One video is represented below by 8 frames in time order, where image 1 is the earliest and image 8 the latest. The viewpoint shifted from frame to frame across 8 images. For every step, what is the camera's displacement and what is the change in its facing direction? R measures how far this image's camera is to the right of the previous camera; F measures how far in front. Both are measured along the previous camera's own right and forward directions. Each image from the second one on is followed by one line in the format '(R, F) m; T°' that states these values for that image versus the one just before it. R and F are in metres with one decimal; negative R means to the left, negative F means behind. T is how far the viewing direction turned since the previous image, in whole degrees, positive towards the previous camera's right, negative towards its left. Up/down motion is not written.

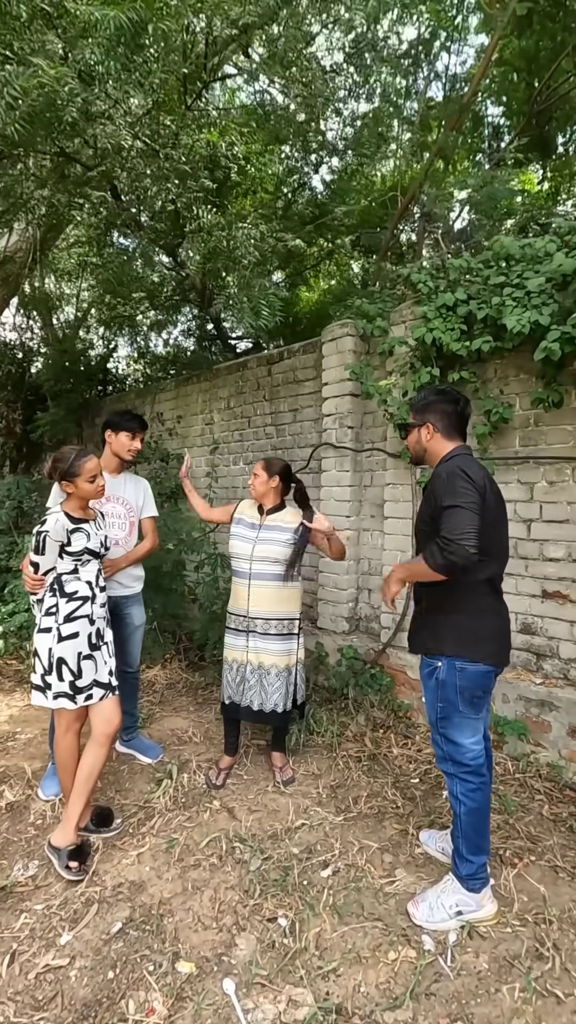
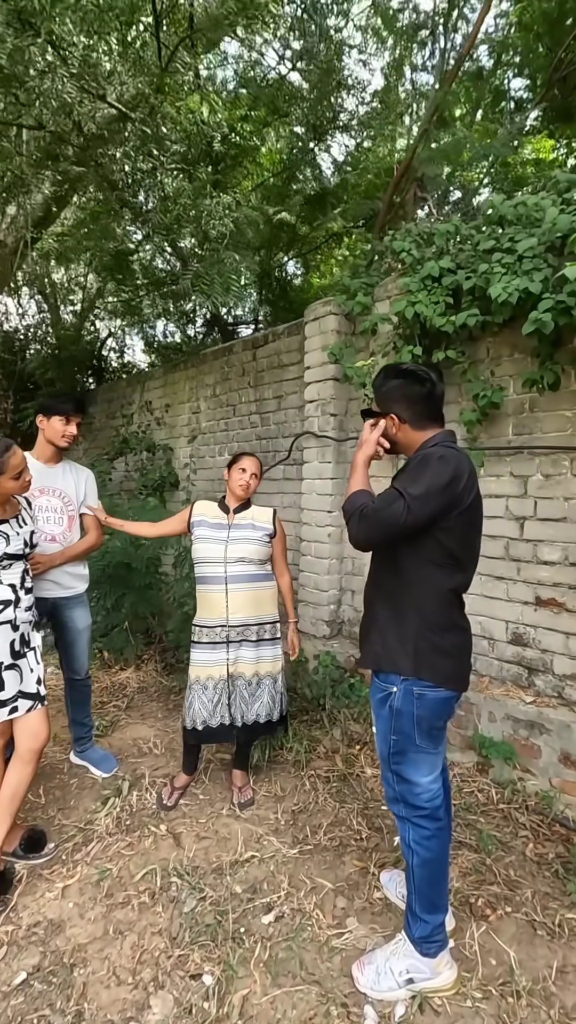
(+0.3, +0.3) m; -2°
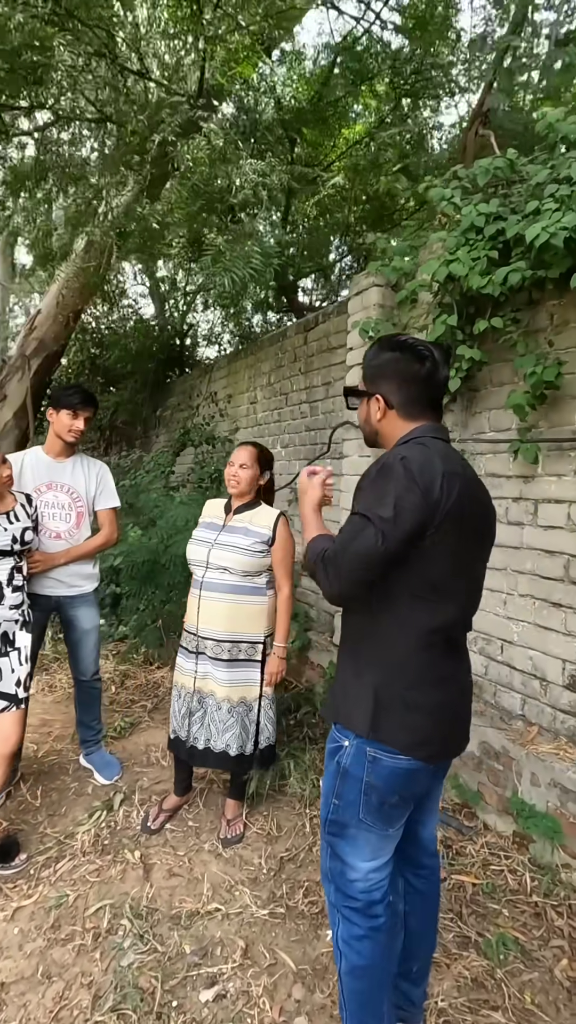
(+0.5, +0.4) m; -12°
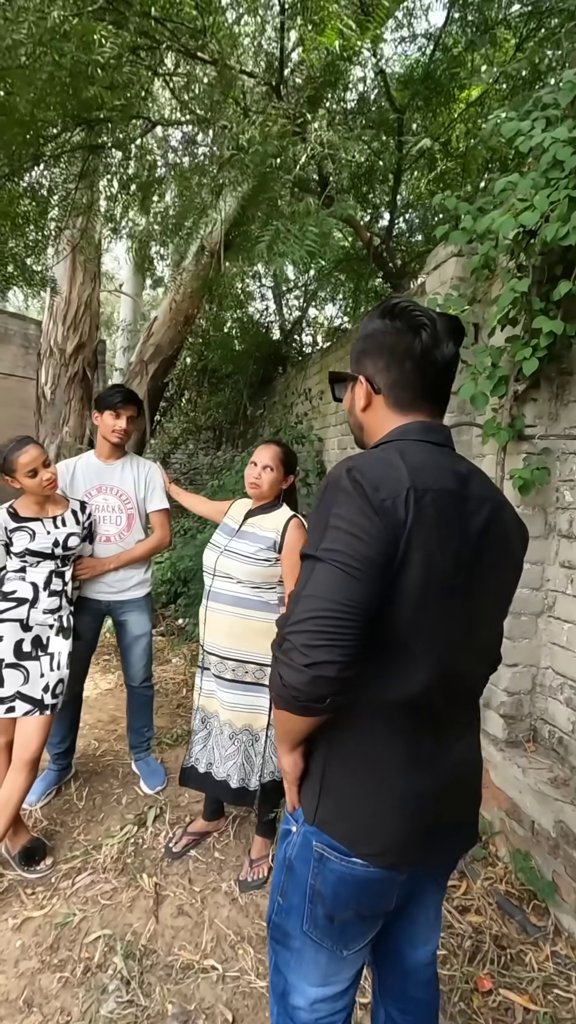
(+0.4, +0.3) m; -14°
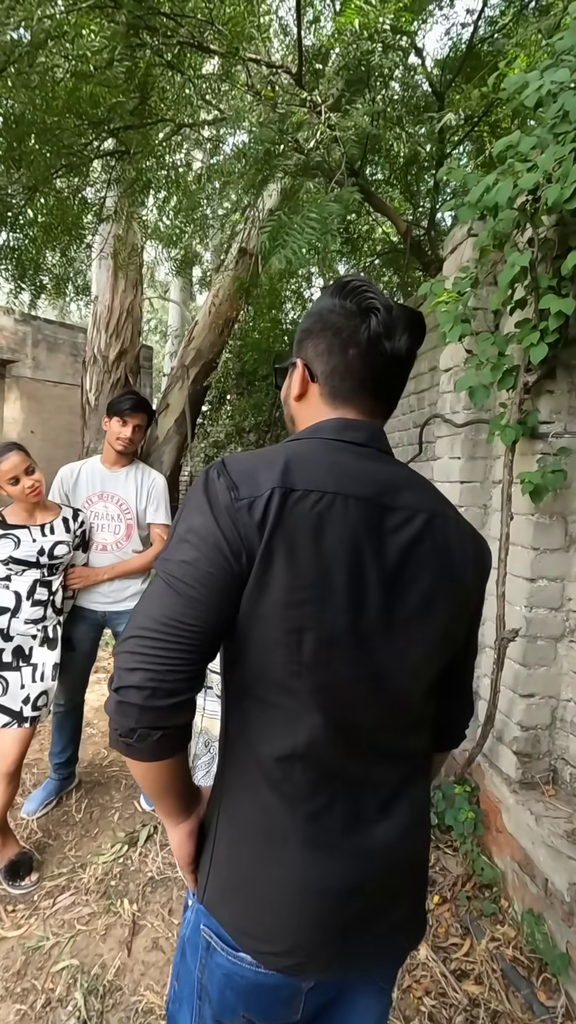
(+0.3, +0.2) m; -7°
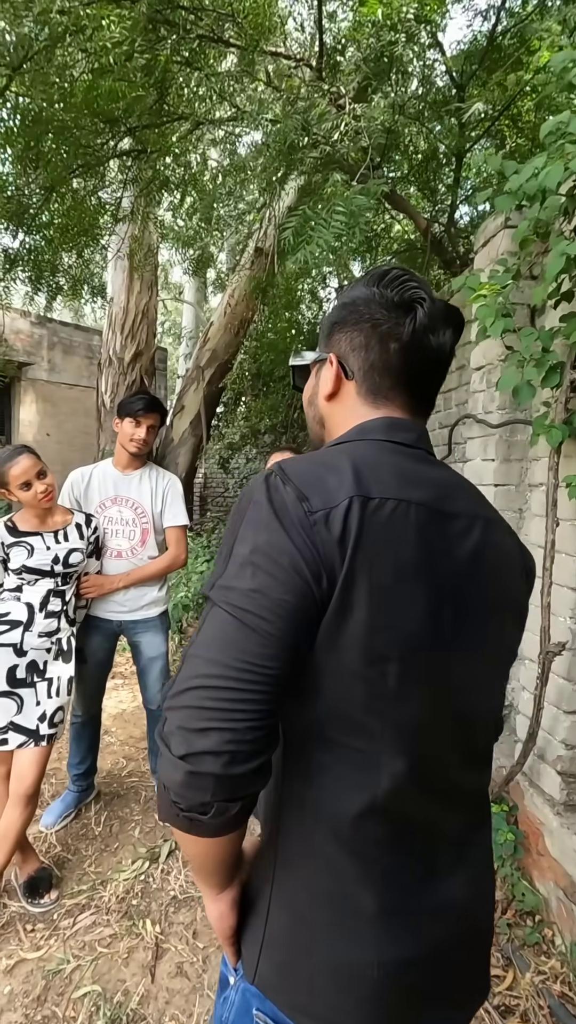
(-0.1, +0.1) m; -1°
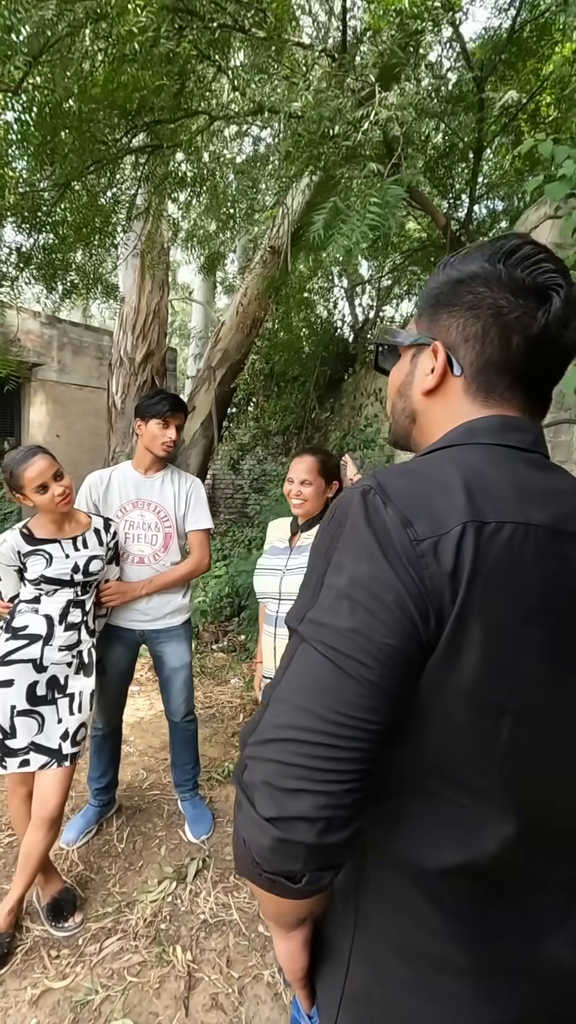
(-0.1, +0.1) m; 0°
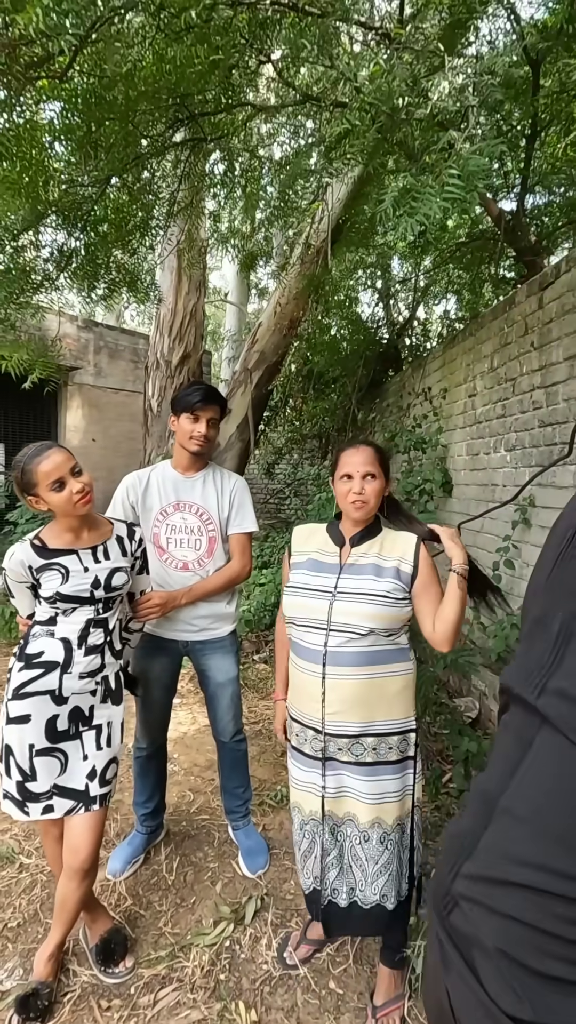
(-0.2, +0.2) m; -3°
